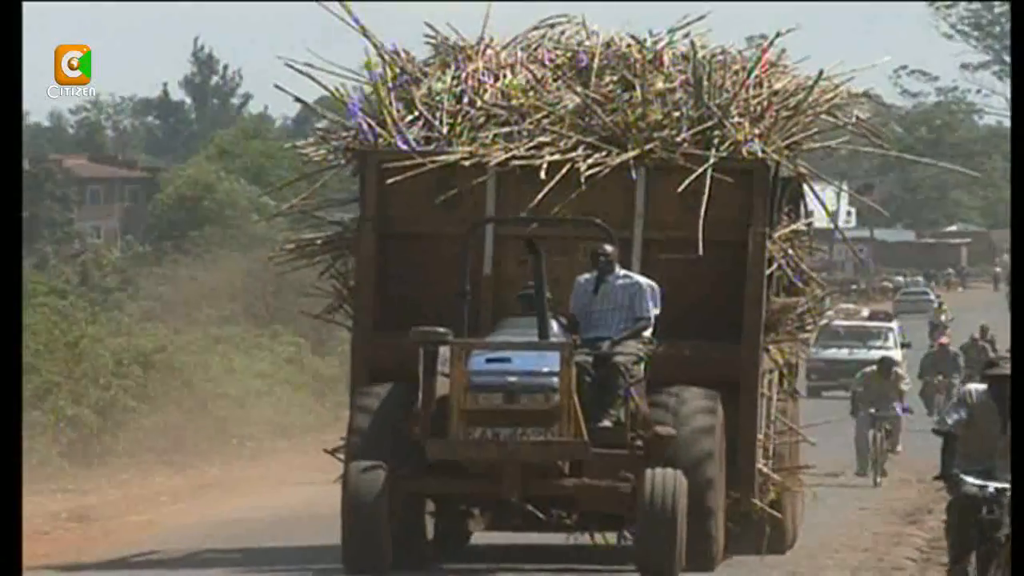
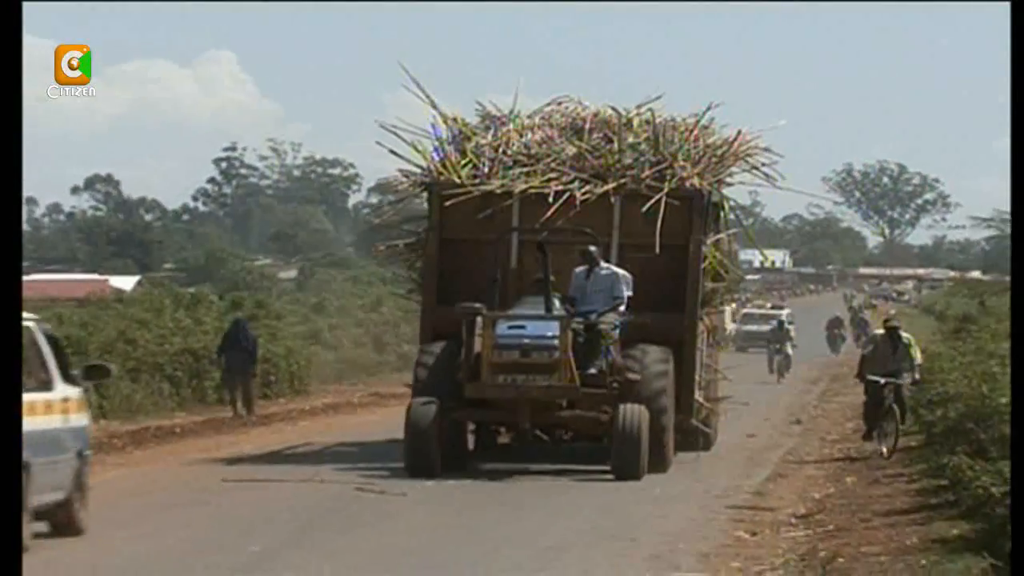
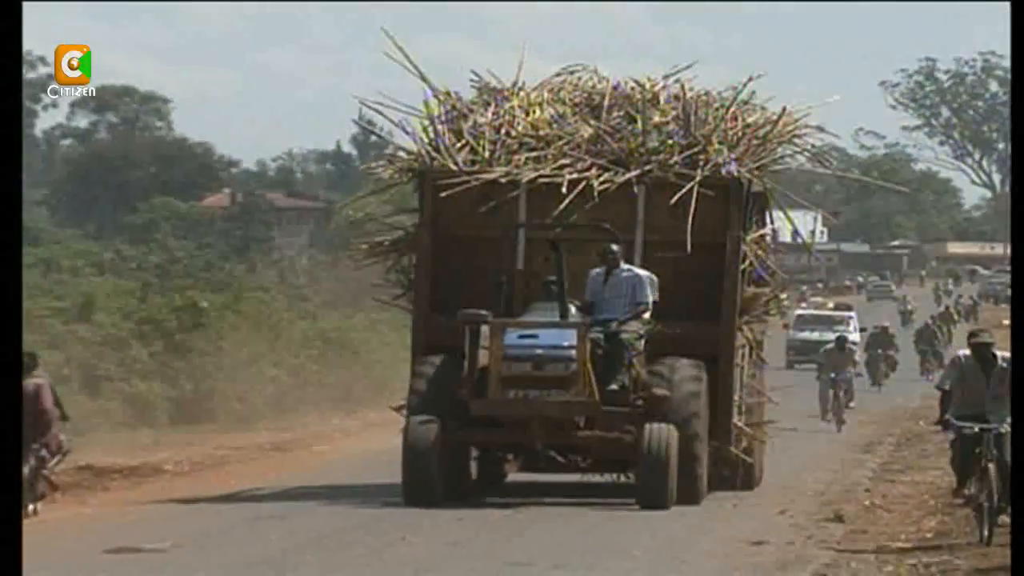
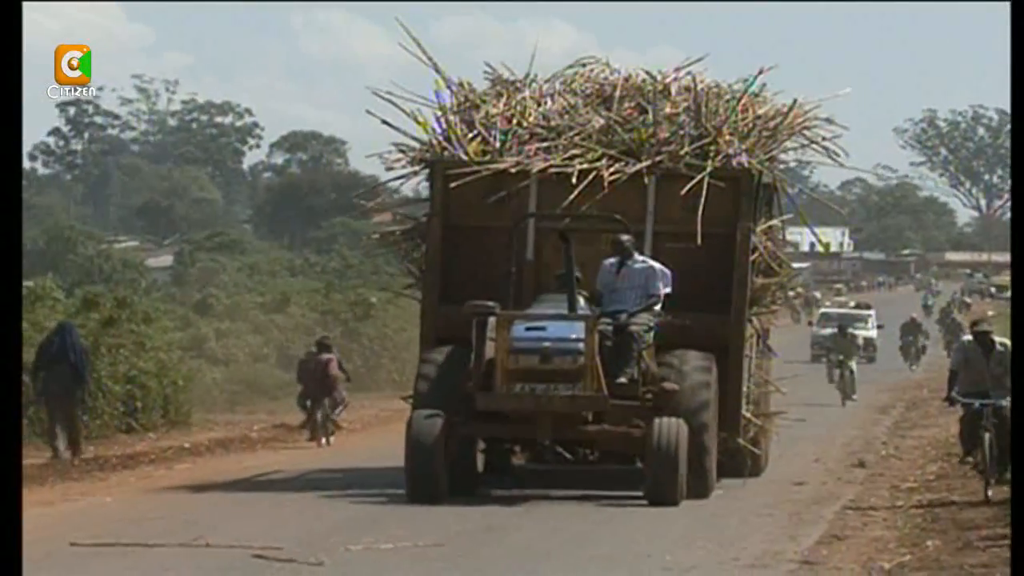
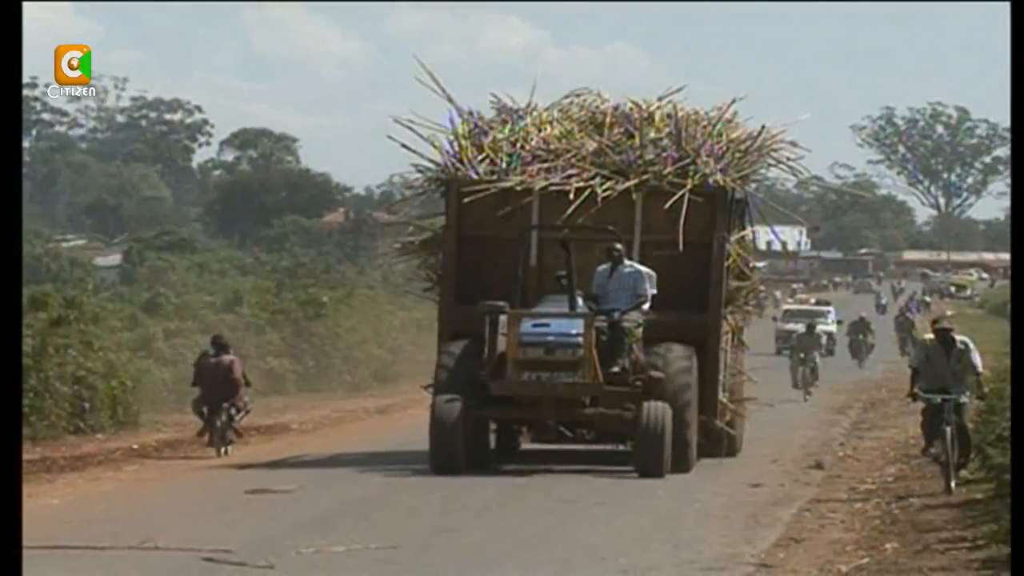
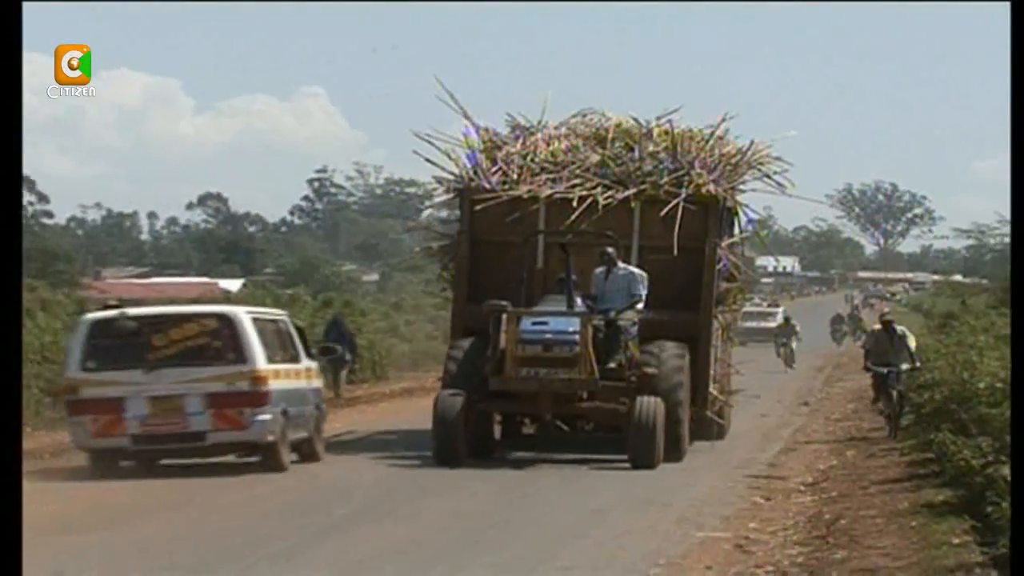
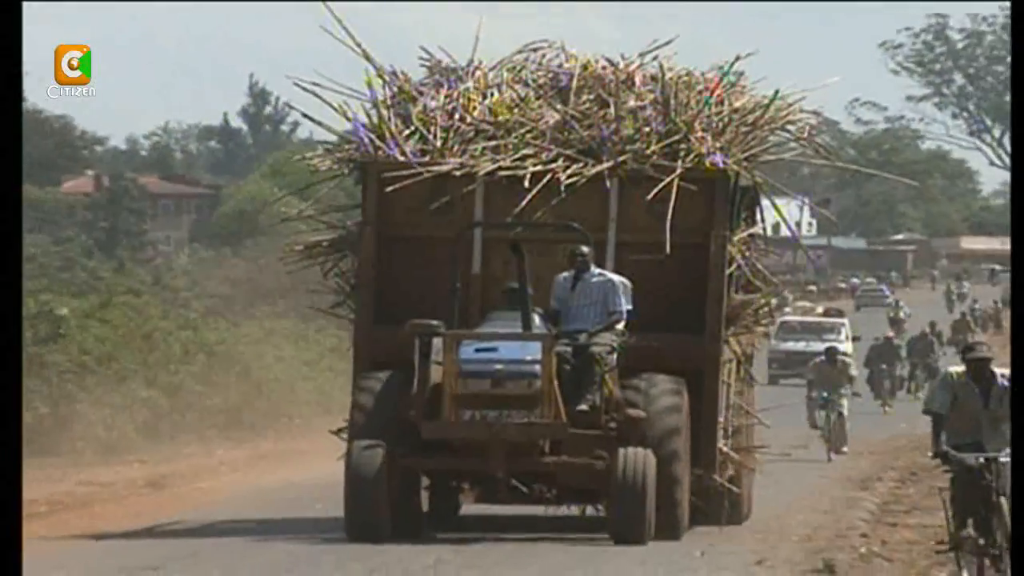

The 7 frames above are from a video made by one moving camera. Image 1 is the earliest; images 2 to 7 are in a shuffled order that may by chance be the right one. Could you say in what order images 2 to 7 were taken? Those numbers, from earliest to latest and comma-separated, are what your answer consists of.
7, 3, 5, 4, 2, 6
